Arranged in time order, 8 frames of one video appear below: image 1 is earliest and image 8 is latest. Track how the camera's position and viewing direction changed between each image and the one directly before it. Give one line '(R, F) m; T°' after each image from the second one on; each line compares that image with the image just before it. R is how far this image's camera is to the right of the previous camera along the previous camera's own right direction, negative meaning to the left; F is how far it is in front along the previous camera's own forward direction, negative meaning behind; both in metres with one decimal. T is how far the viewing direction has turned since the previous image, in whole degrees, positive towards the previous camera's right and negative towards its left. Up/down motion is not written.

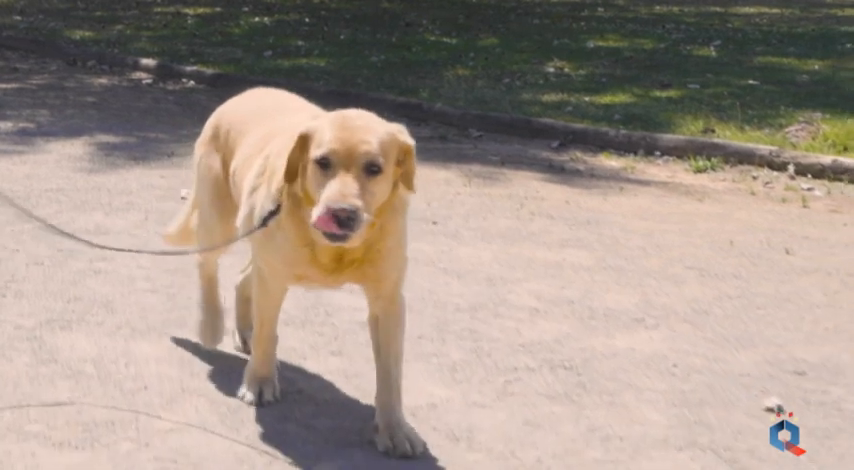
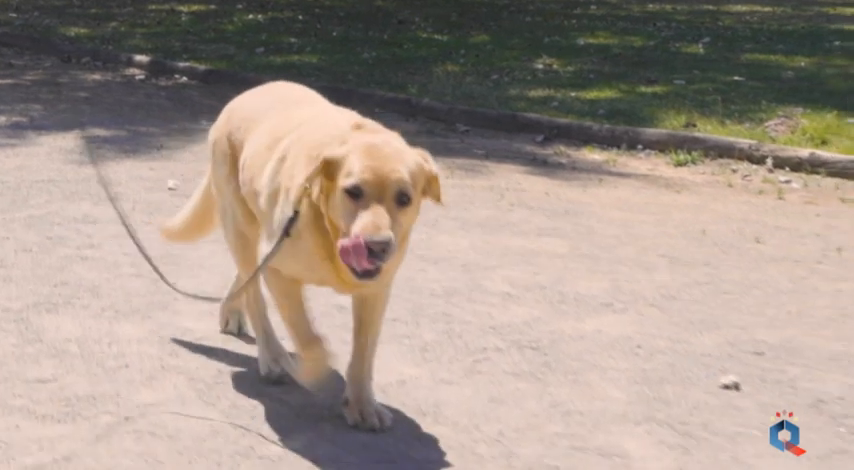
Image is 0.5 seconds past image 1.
(+0.1, -0.2) m; 0°
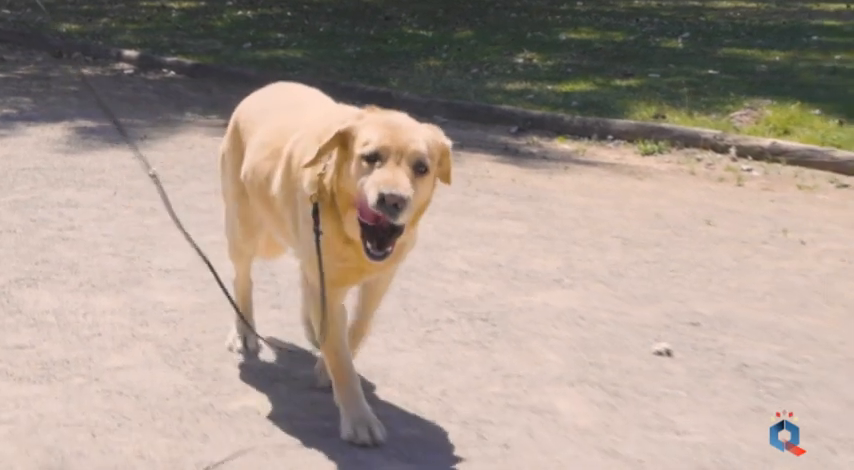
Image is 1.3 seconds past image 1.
(+0.2, -0.4) m; 0°
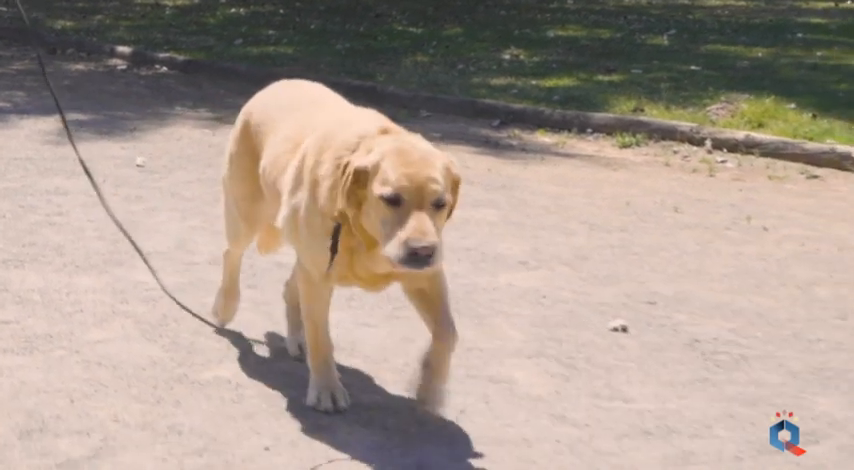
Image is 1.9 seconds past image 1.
(+0.2, -0.3) m; 0°
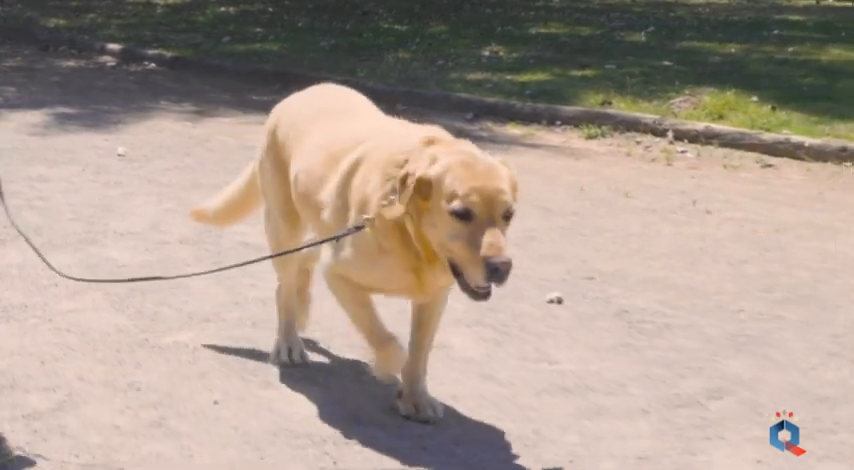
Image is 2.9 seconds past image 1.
(+0.3, -0.5) m; 0°
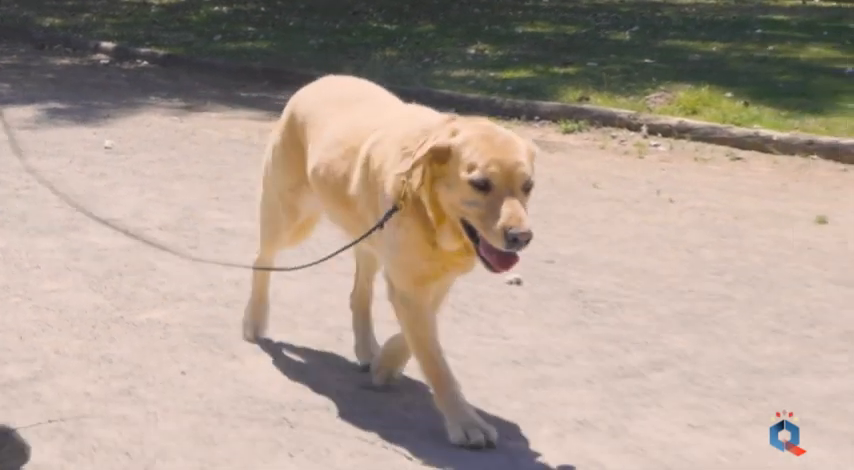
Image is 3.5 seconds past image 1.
(+0.2, -0.3) m; 0°
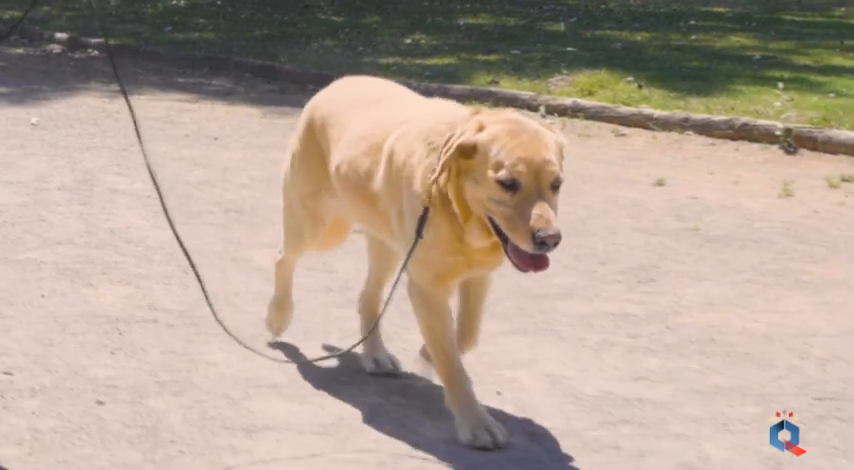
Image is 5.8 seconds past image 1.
(+0.9, -1.0) m; 0°
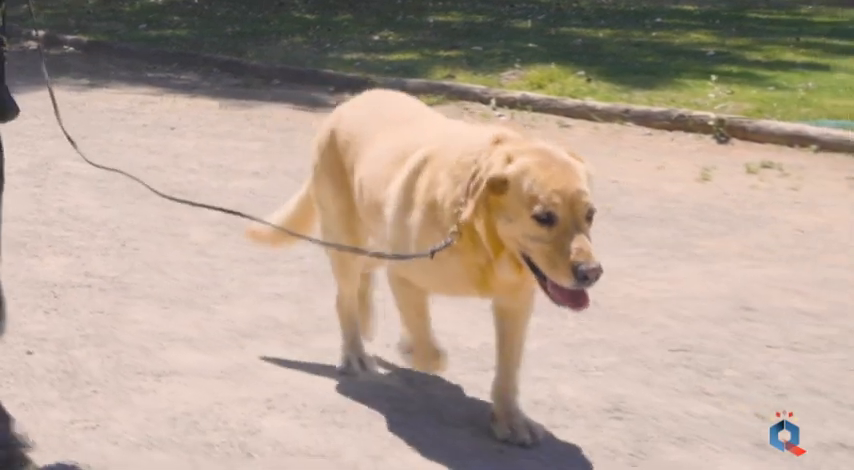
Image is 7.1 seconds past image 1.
(+0.4, -0.6) m; 0°
